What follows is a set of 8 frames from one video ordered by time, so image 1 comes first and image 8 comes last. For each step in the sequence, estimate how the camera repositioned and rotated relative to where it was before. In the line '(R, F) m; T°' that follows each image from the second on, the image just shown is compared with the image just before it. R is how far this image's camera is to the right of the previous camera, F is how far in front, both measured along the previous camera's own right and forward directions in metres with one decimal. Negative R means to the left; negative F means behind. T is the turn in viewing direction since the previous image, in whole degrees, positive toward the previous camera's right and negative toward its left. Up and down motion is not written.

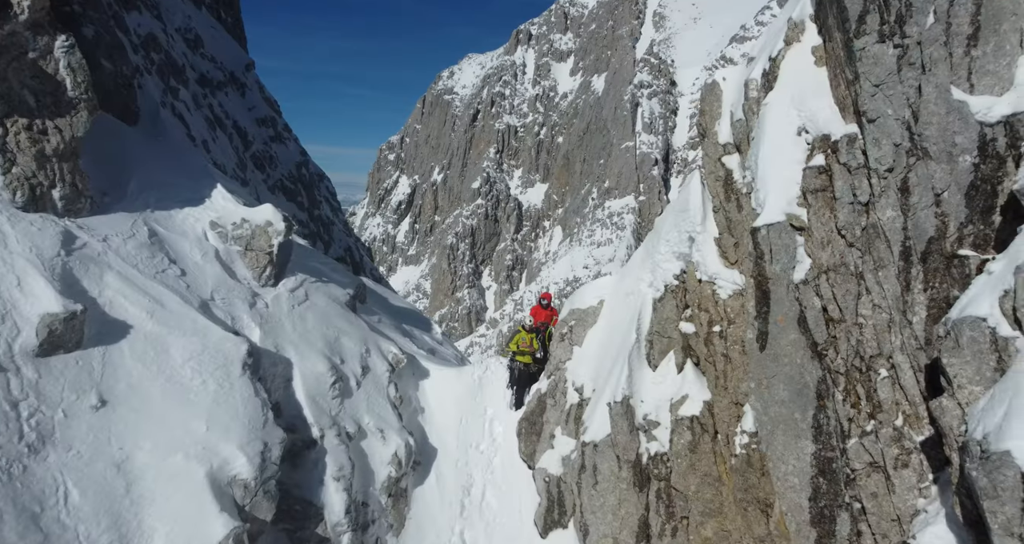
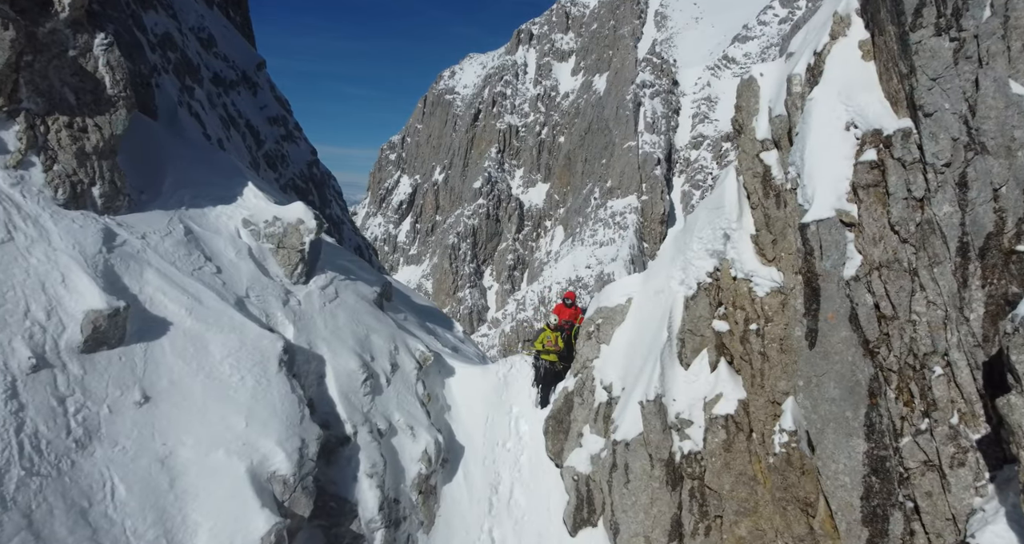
(-0.5, 0.0) m; -1°
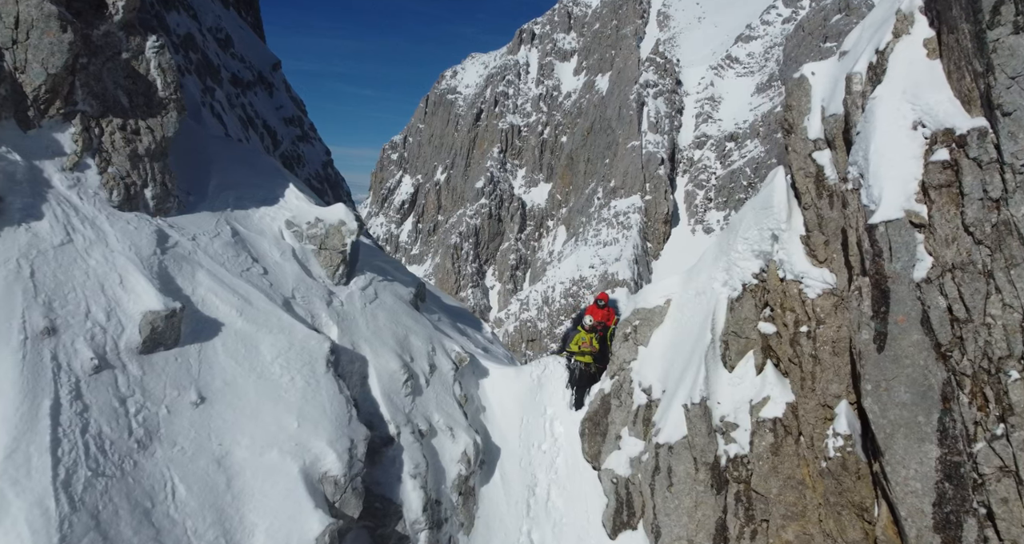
(-0.6, 0.0) m; -1°
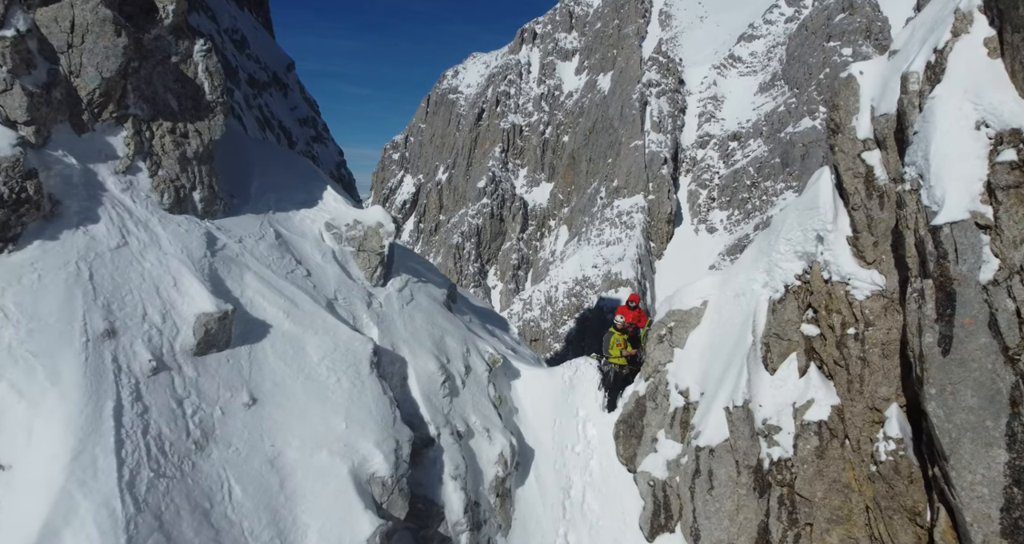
(-0.6, 0.0) m; -1°
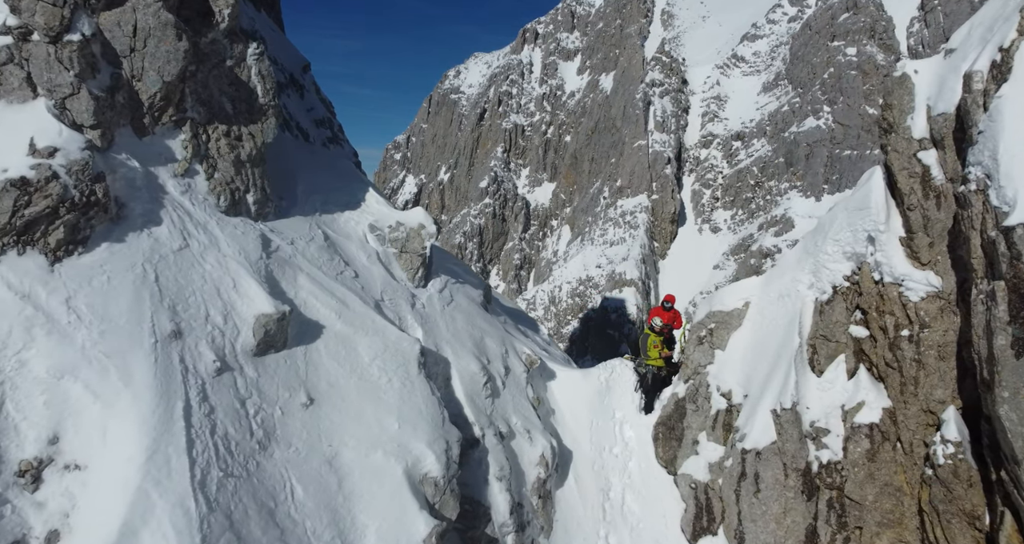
(-0.7, 0.0) m; -1°
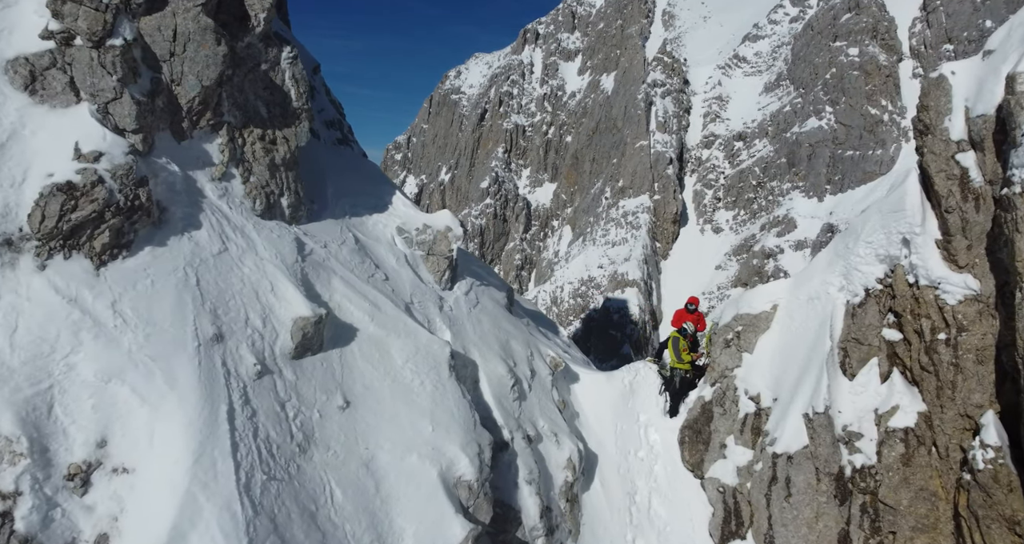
(-0.4, 0.0) m; -1°
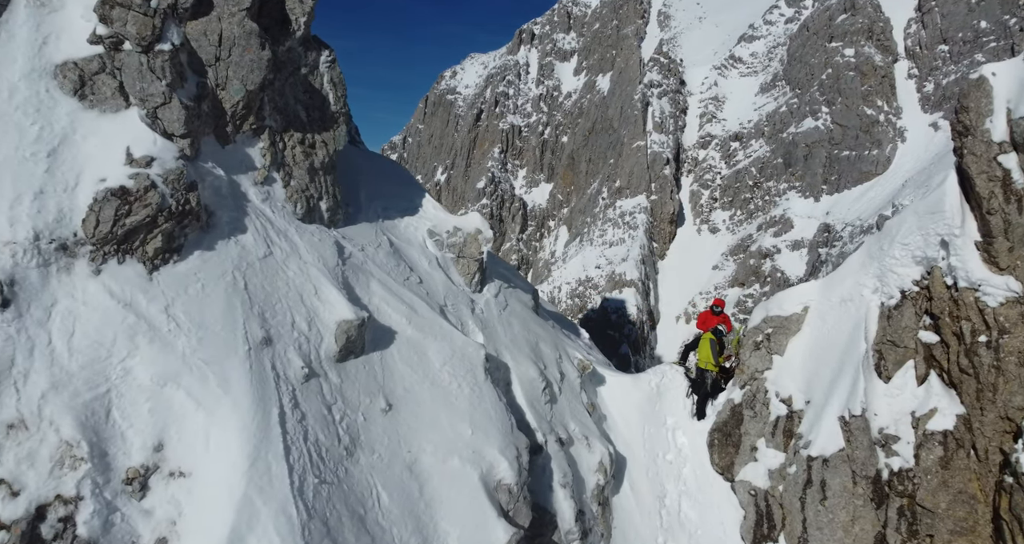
(-0.6, 0.0) m; 0°
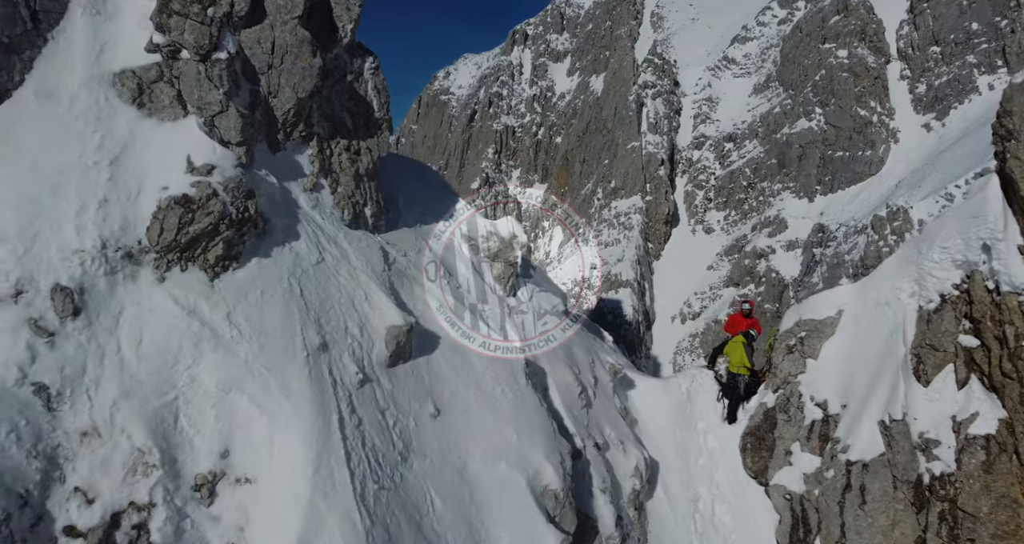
(-0.7, 0.0) m; 0°
